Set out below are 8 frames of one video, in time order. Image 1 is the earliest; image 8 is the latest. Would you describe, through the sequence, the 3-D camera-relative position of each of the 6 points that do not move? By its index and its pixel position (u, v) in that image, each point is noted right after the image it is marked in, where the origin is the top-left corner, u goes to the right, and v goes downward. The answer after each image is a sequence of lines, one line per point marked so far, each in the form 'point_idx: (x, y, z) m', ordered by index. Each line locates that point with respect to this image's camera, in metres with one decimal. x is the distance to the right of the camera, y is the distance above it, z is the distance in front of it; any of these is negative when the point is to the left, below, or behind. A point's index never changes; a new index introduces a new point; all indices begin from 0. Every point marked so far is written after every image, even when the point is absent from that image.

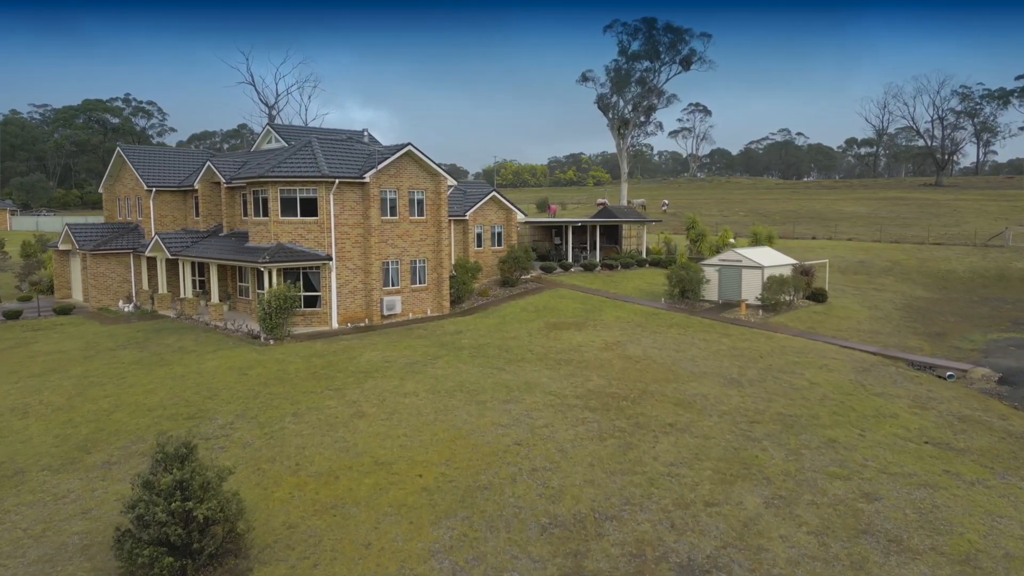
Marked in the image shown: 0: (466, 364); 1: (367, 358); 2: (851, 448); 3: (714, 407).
0: (-1.3, -2.1, +19.5) m
1: (-4.2, -2.0, +19.9) m
2: (+6.8, -3.2, +13.9) m
3: (+4.7, -2.8, +16.0) m
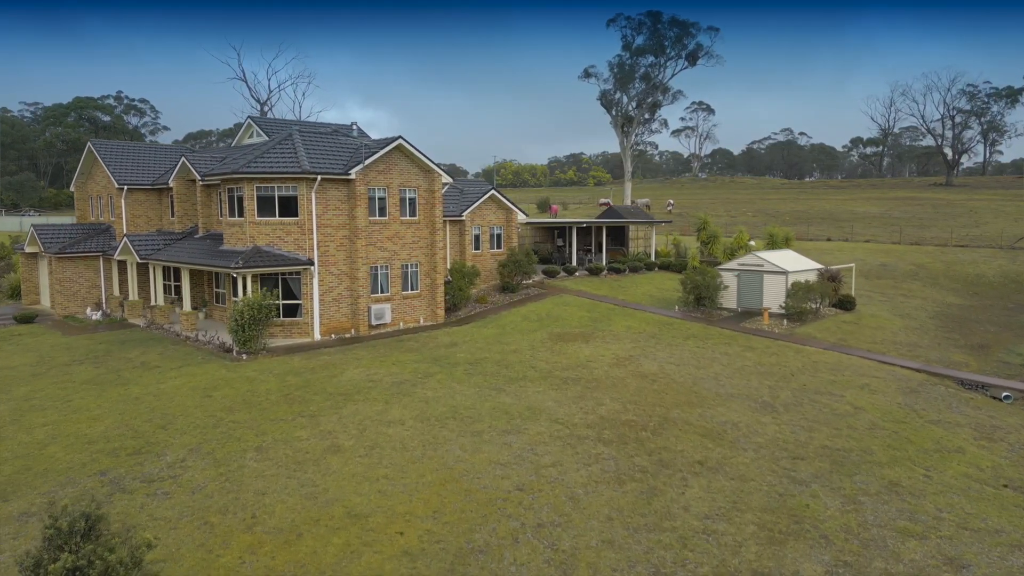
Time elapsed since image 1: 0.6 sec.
0: (-1.3, -2.4, +17.2) m
1: (-4.2, -2.3, +17.6) m
2: (+6.9, -3.5, +11.7) m
3: (+4.7, -3.0, +13.8) m
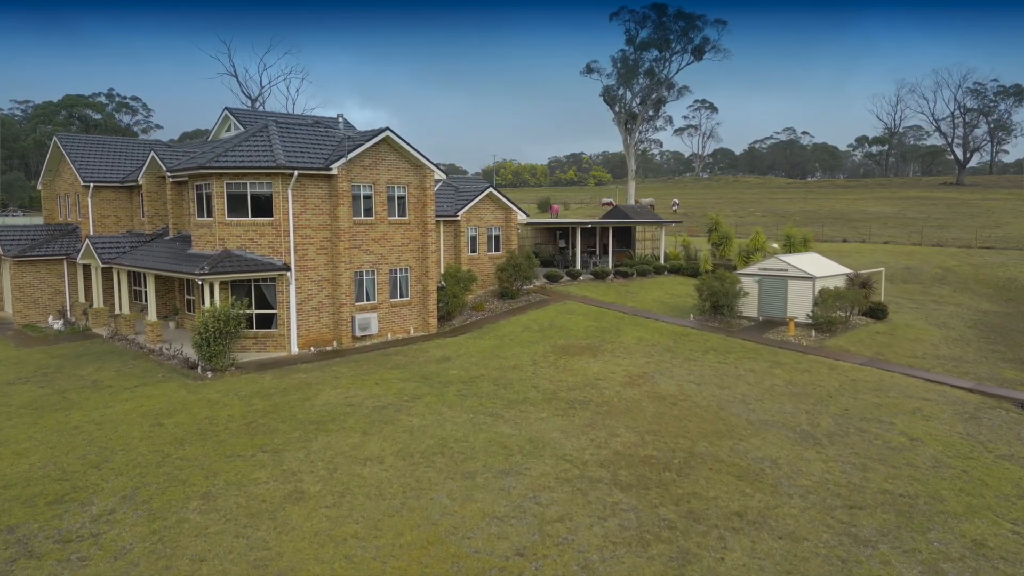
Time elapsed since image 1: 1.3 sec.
0: (-1.3, -2.6, +15.0) m
1: (-4.2, -2.5, +15.4) m
2: (+6.8, -3.7, +9.4) m
3: (+4.7, -3.3, +11.5) m
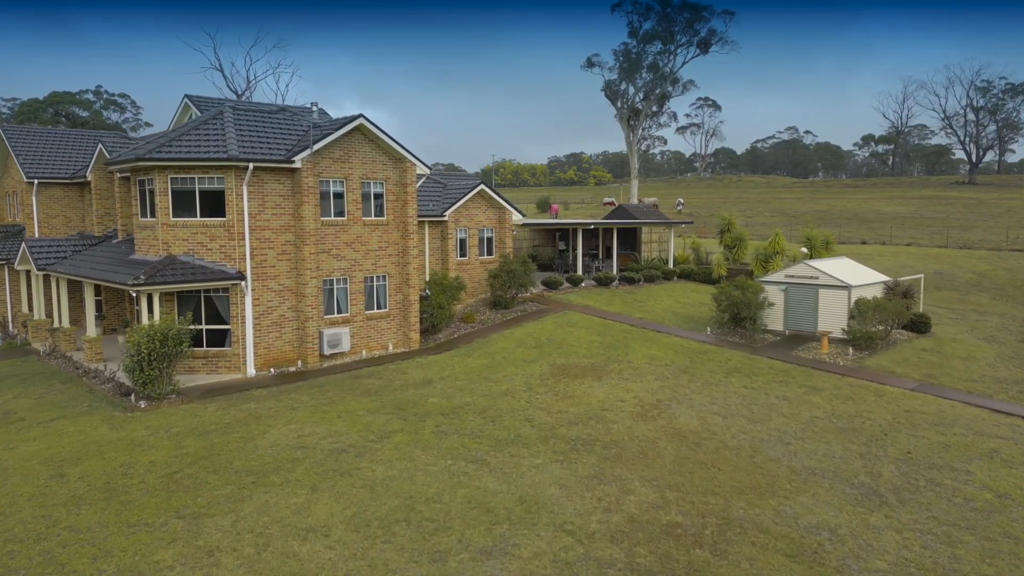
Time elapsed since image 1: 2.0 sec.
0: (-1.5, -2.9, +12.3) m
1: (-4.4, -2.8, +12.6) m
2: (+6.6, -4.0, +6.7) m
3: (+4.5, -3.5, +8.8) m
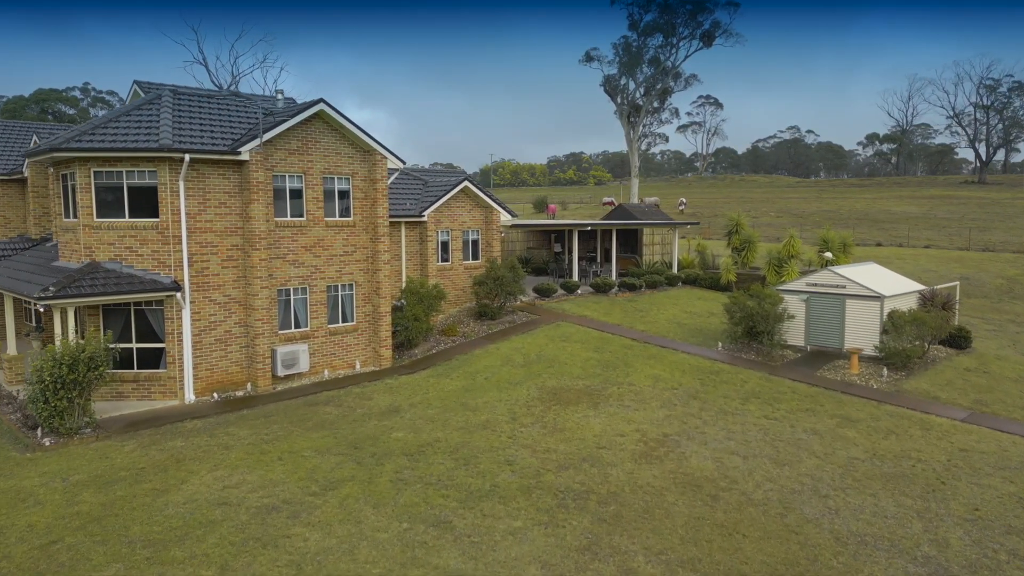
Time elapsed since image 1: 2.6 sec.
0: (-1.9, -3.2, +9.9) m
1: (-4.8, -3.0, +10.2) m
2: (+6.2, -4.3, +4.3) m
3: (+4.1, -3.8, +6.4) m
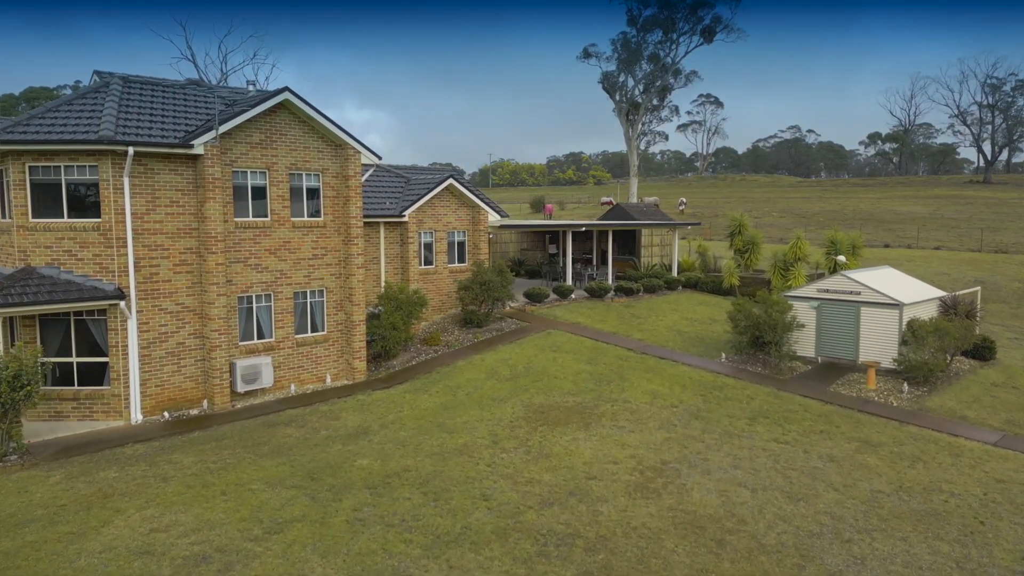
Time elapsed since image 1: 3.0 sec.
0: (-2.2, -3.3, +8.4) m
1: (-5.1, -3.2, +8.8) m
2: (+5.9, -4.4, +2.8) m
3: (+3.8, -3.9, +5.0) m
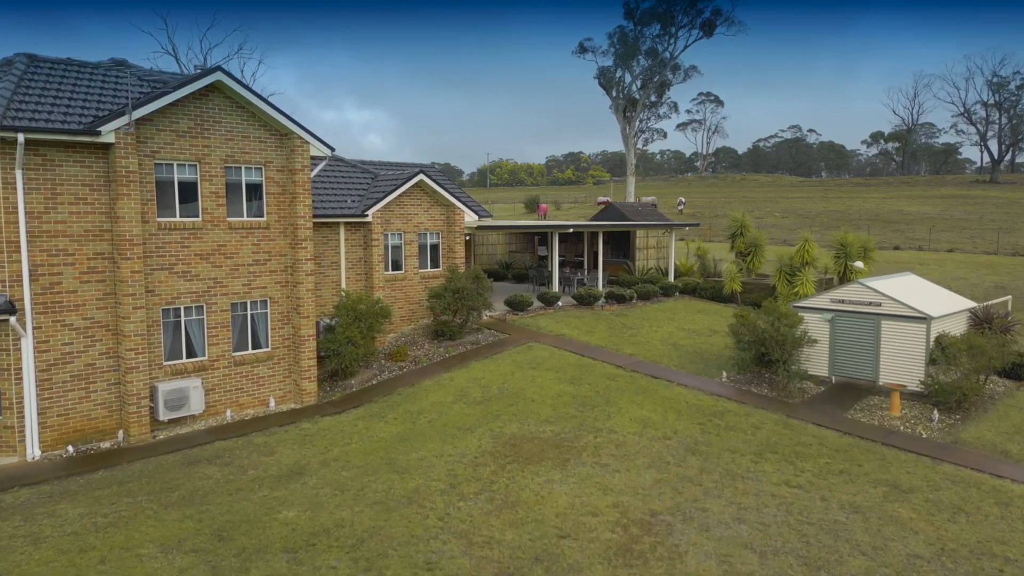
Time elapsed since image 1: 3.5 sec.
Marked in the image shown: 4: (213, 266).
0: (-2.8, -3.5, +6.4) m
1: (-5.7, -3.4, +6.8) m
2: (+5.3, -4.6, +0.9) m
3: (+3.2, -4.2, +3.0) m
4: (-5.6, +0.4, +13.0) m
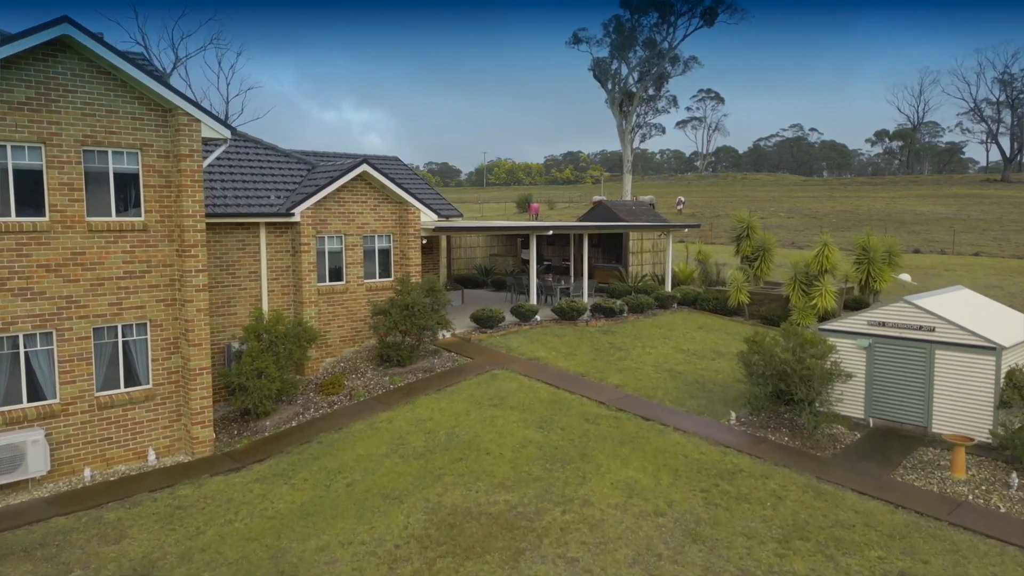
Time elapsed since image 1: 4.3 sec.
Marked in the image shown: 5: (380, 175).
0: (-3.6, -3.8, +3.3) m
1: (-6.5, -3.7, +3.7) m
2: (+4.5, -4.9, -2.2) m
3: (+2.4, -4.5, -0.1) m
4: (-6.4, +0.1, +10.0) m
5: (-2.9, +2.5, +14.9) m
